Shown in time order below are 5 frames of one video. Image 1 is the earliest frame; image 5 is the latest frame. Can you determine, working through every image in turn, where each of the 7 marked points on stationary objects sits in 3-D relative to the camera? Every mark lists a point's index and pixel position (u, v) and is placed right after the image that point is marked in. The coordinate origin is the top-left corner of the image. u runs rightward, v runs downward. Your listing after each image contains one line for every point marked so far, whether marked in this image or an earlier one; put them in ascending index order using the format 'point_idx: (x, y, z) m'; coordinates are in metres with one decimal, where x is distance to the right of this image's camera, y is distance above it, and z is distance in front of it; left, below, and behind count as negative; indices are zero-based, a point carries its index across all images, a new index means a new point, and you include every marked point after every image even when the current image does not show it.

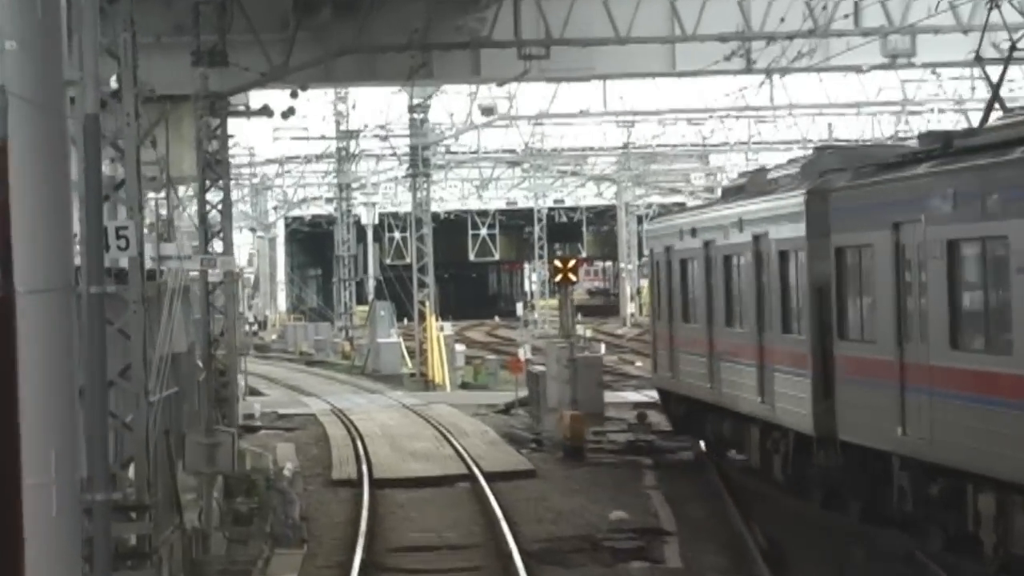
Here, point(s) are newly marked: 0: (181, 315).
0: (-2.0, -0.2, +16.5) m
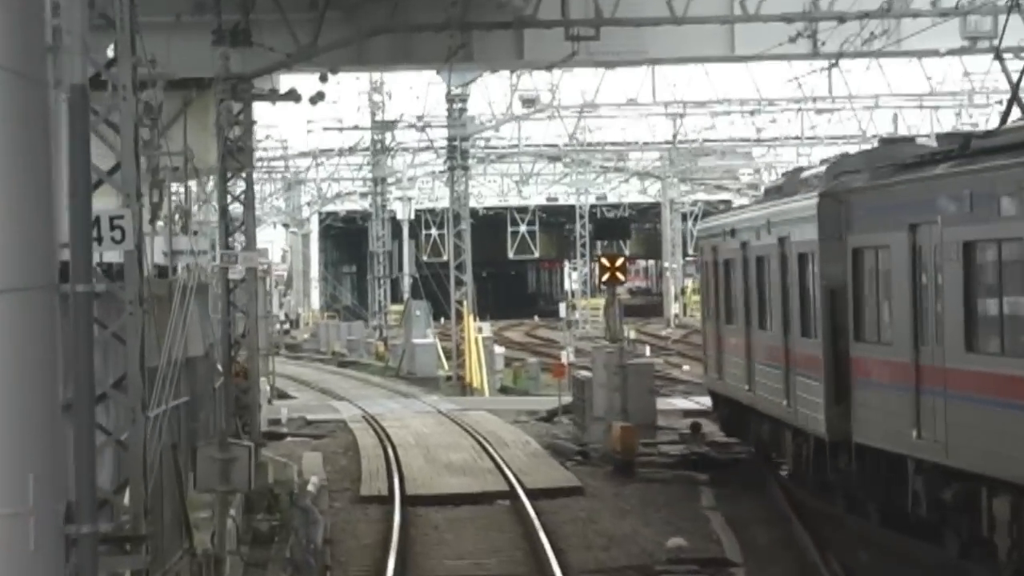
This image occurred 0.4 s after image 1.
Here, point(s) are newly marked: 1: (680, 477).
0: (-1.7, -0.1, +15.1) m
1: (+1.0, -1.1, +15.9) m
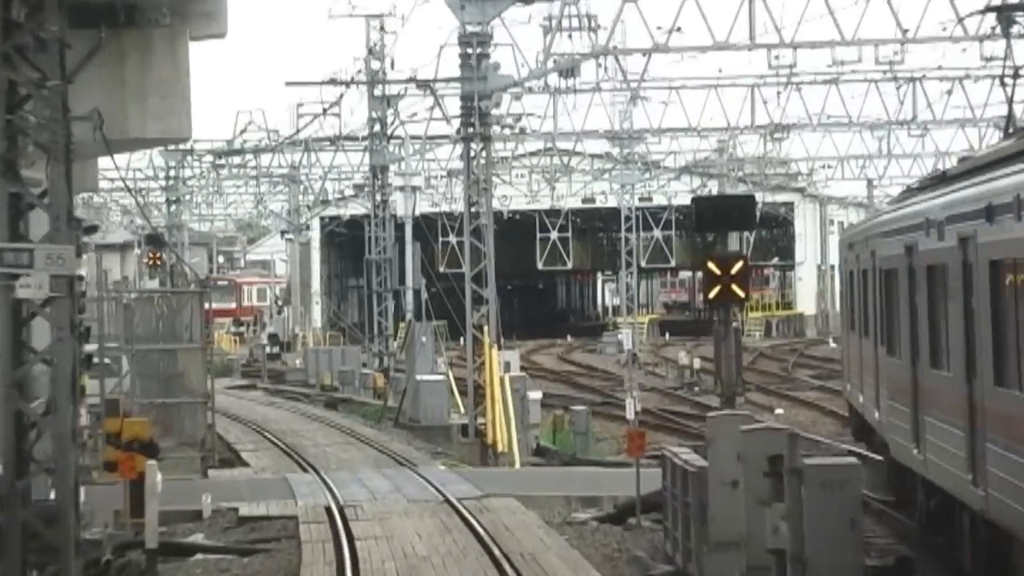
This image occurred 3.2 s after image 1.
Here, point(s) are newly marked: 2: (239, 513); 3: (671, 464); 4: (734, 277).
0: (-1.5, -0.2, +6.9) m
1: (+1.1, -1.2, +7.6) m
2: (-1.5, -1.2, +14.9) m
3: (+0.7, -0.8, +12.3) m
4: (+1.0, +0.1, +12.9) m
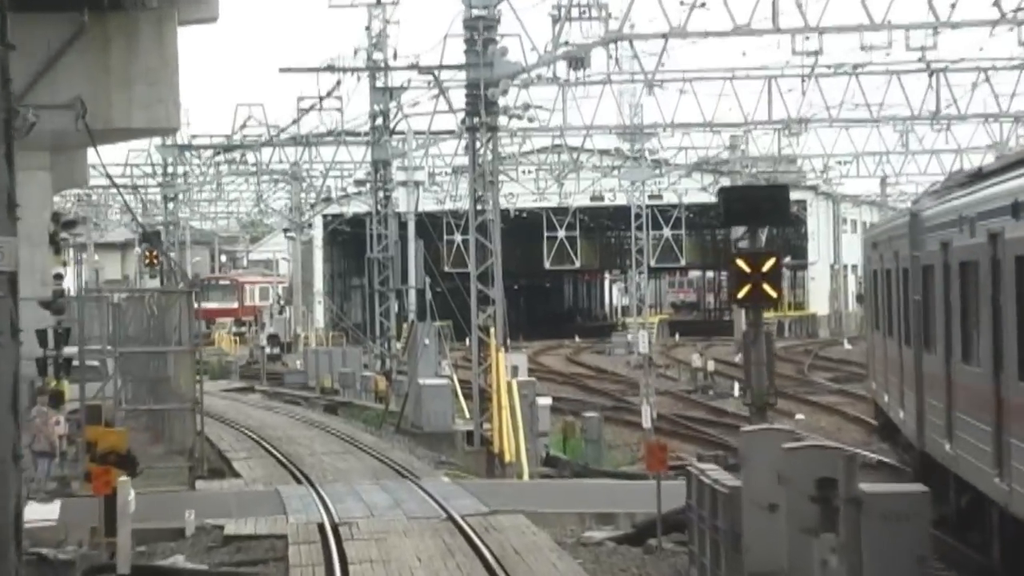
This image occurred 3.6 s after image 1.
0: (-1.5, -0.2, +5.7) m
1: (+1.2, -1.2, +6.4) m
2: (-1.4, -1.2, +13.8) m
3: (+0.7, -0.8, +11.1) m
4: (+1.1, +0.1, +11.8) m
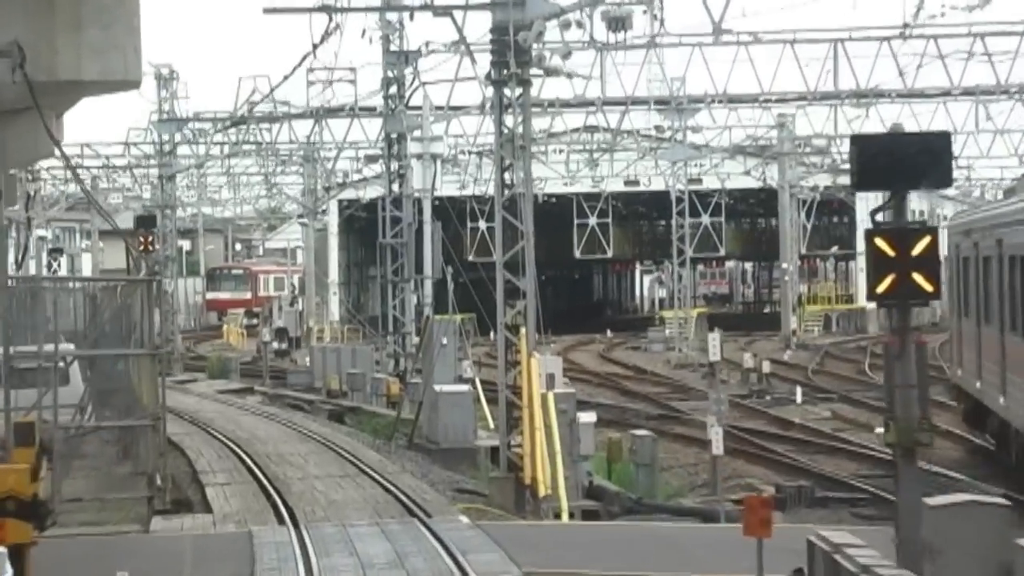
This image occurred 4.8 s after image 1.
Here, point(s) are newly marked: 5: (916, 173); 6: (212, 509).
0: (-1.4, -0.2, +2.3) m
1: (+1.3, -1.1, +2.9) m
2: (-1.3, -1.2, +10.3) m
3: (+0.9, -0.7, +7.6) m
4: (+1.2, +0.1, +8.2) m
5: (+1.2, +0.3, +8.5) m
6: (-1.6, -1.2, +14.7) m
